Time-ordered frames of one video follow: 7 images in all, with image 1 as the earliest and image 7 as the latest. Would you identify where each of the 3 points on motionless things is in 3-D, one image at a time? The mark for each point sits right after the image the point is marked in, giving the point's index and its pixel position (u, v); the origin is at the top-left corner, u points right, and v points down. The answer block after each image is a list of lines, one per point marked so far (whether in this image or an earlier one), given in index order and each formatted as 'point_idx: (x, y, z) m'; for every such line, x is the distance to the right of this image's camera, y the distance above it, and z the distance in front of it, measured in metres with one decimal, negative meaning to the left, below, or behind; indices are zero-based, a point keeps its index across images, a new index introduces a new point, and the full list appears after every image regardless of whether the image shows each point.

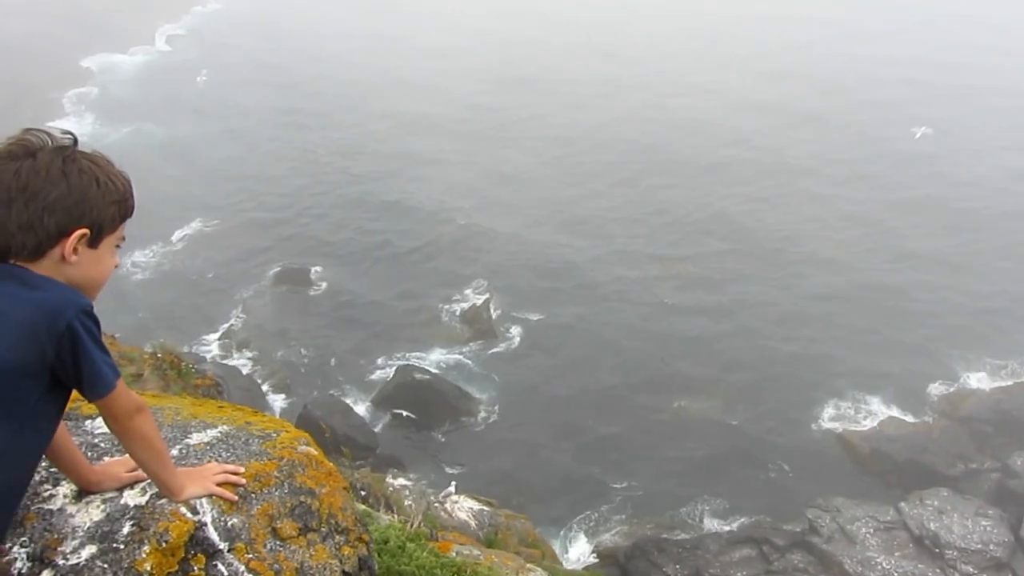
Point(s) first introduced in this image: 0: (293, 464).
0: (-2.0, -1.6, +8.2) m
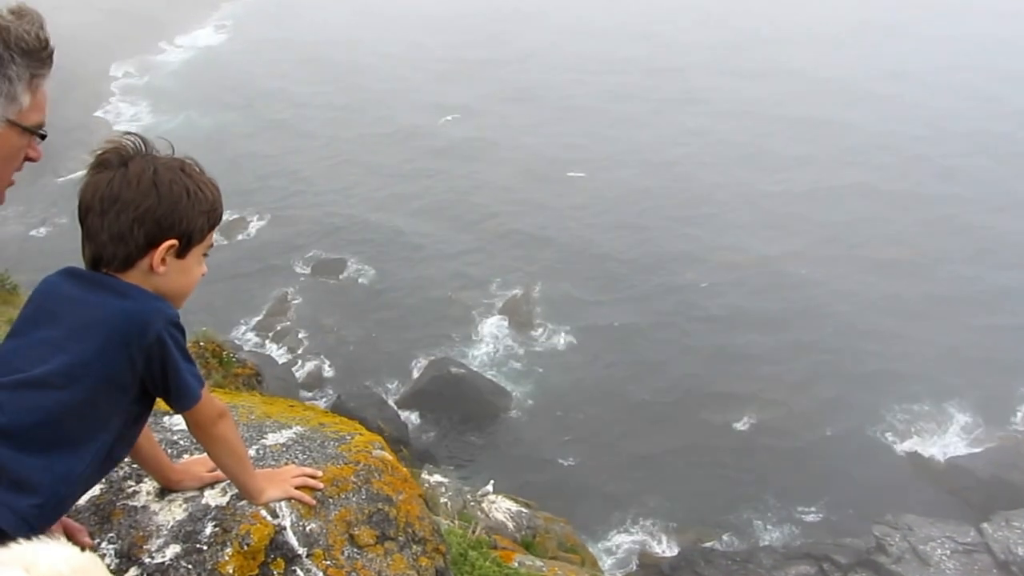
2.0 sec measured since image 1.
0: (-1.2, -1.6, +8.1) m
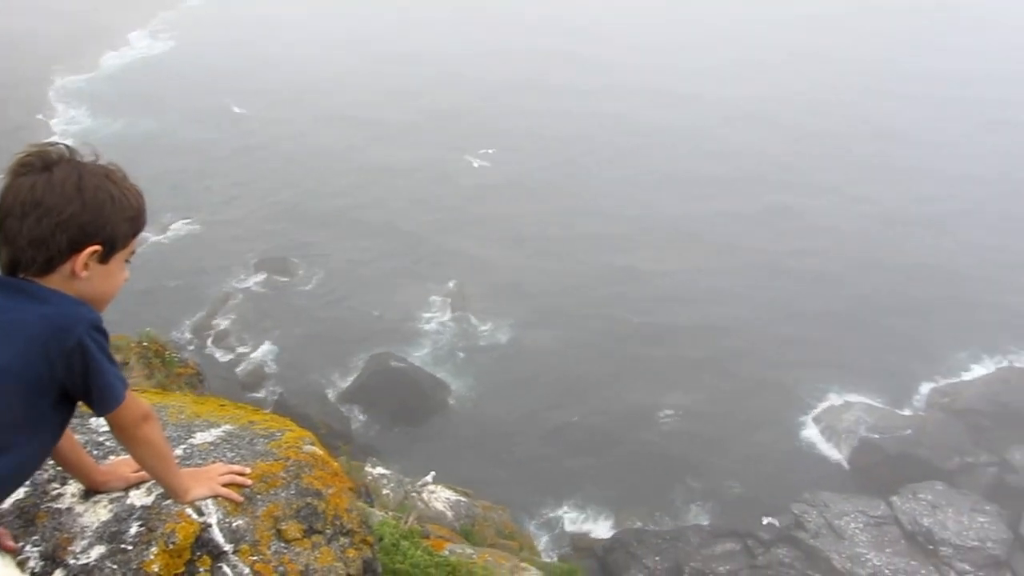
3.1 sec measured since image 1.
0: (-1.9, -1.6, +8.3) m
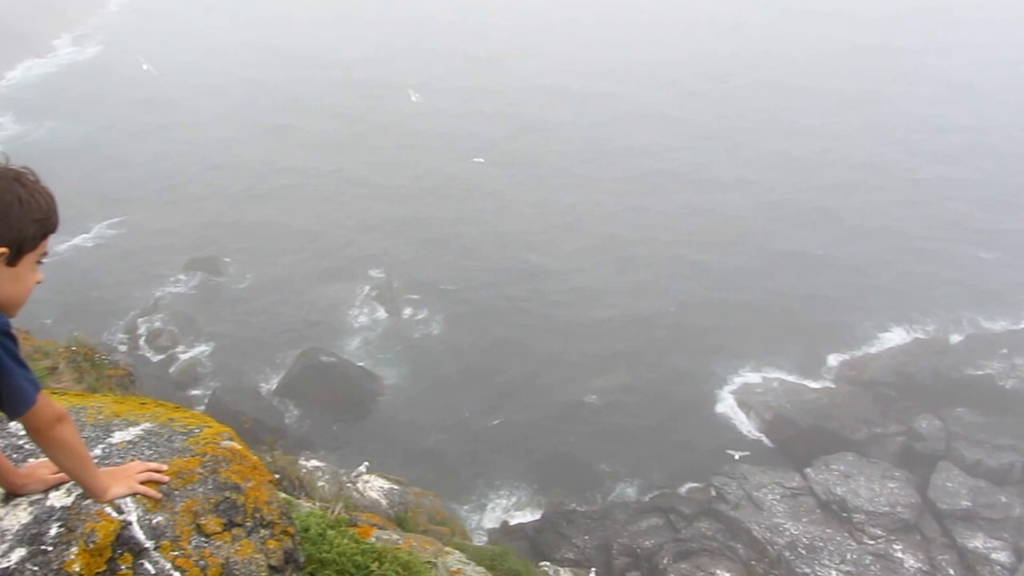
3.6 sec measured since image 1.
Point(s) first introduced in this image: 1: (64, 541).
0: (-2.8, -1.6, +8.5) m
1: (-3.5, -2.0, +7.0) m
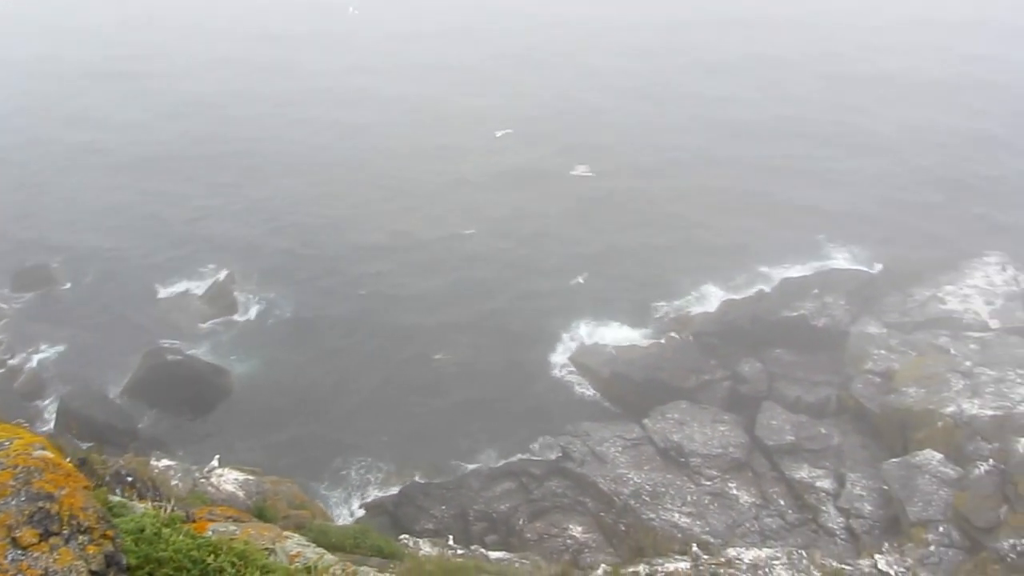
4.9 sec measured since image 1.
0: (-5.3, -2.1, +9.8) m
1: (-6.4, -2.3, +8.6) m
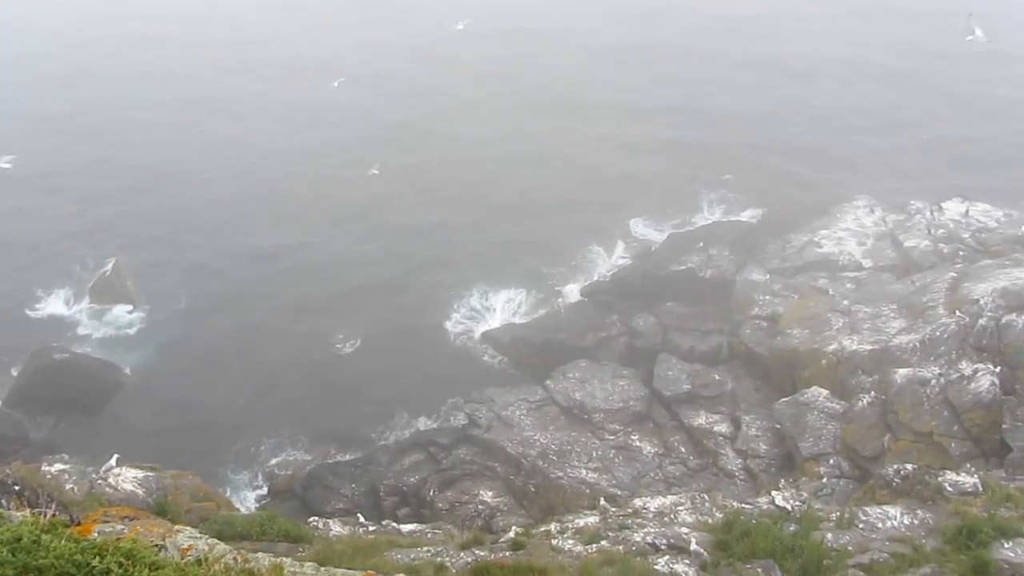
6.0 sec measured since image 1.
0: (-6.2, -2.1, +9.1) m
1: (-7.2, -2.4, +7.8) m
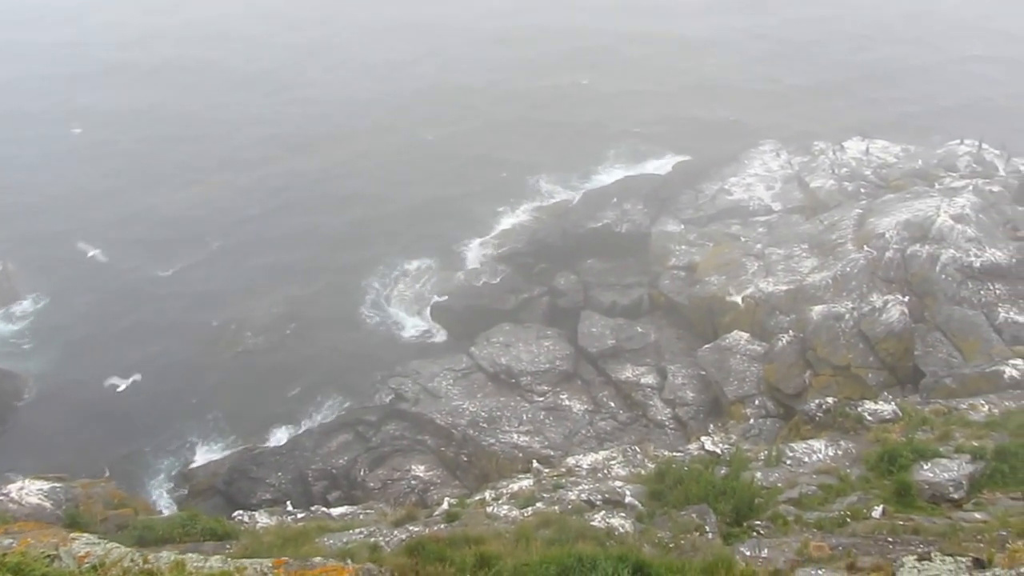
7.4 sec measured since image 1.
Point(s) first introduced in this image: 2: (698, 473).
0: (-6.9, -2.3, +8.3) m
1: (-7.7, -2.7, +6.9) m
2: (+3.4, -3.4, +16.7) m
